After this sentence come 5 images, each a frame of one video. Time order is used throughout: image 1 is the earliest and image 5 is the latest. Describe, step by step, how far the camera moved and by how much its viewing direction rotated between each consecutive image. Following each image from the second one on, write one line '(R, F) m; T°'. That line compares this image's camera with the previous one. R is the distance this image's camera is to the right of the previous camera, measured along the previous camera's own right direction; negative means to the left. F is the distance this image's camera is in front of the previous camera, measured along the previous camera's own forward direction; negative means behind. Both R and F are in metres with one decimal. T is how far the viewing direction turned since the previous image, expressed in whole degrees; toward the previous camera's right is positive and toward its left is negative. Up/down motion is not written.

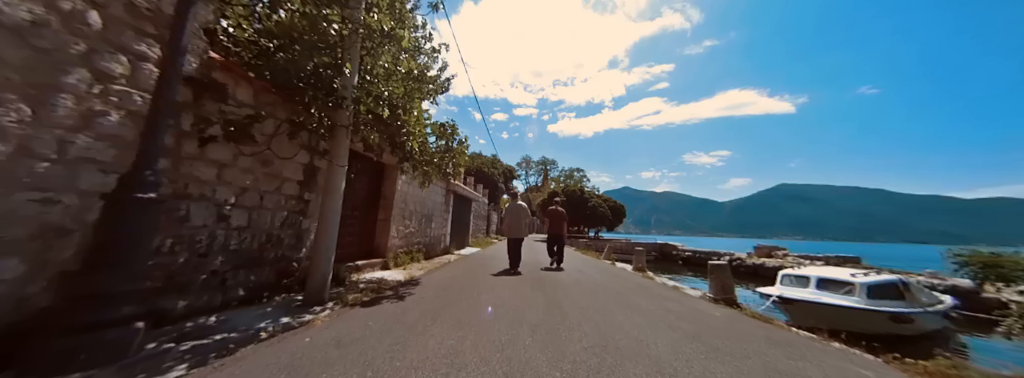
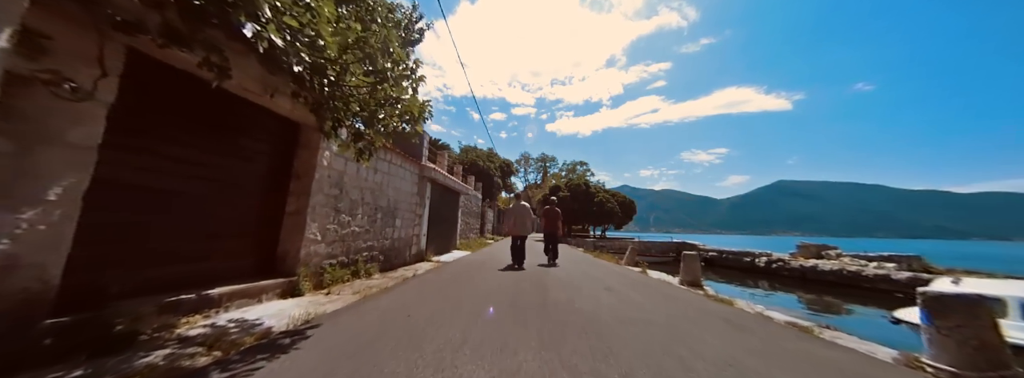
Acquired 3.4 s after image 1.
(+0.1, +3.0) m; 0°
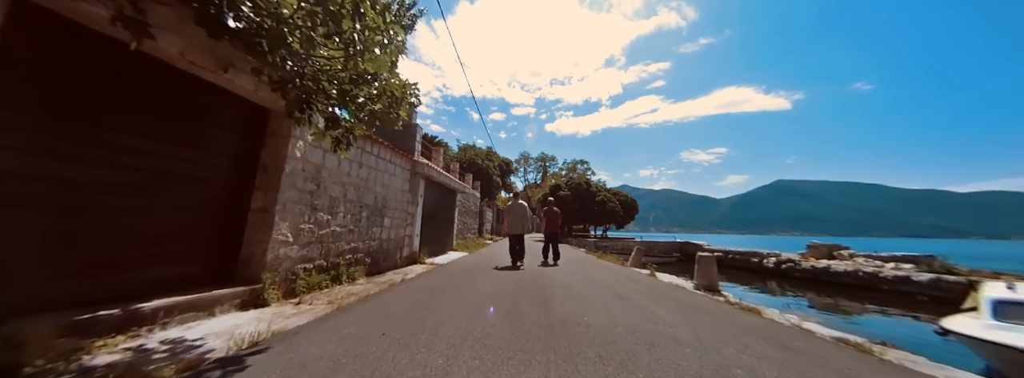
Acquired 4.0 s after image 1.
(0.0, +0.6) m; 0°
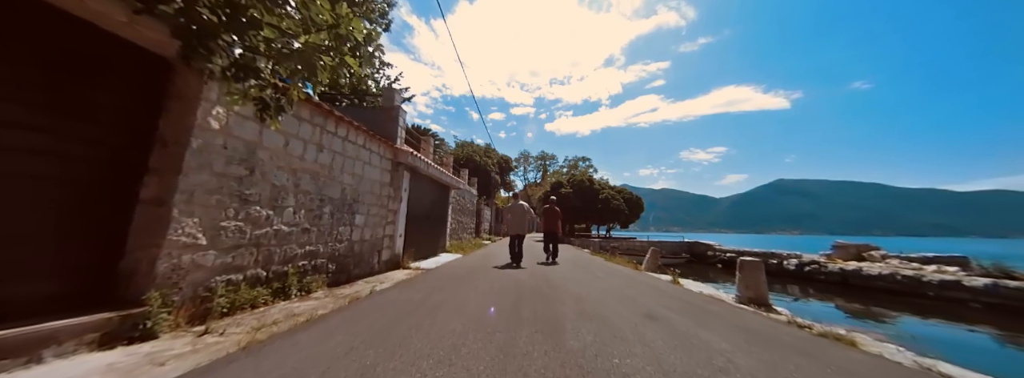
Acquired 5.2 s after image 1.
(0.0, +1.2) m; 0°
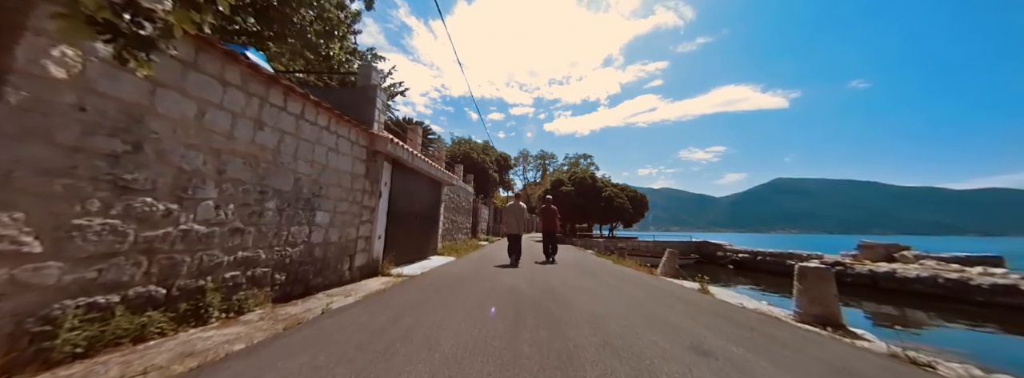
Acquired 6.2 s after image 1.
(0.0, +1.1) m; 0°
